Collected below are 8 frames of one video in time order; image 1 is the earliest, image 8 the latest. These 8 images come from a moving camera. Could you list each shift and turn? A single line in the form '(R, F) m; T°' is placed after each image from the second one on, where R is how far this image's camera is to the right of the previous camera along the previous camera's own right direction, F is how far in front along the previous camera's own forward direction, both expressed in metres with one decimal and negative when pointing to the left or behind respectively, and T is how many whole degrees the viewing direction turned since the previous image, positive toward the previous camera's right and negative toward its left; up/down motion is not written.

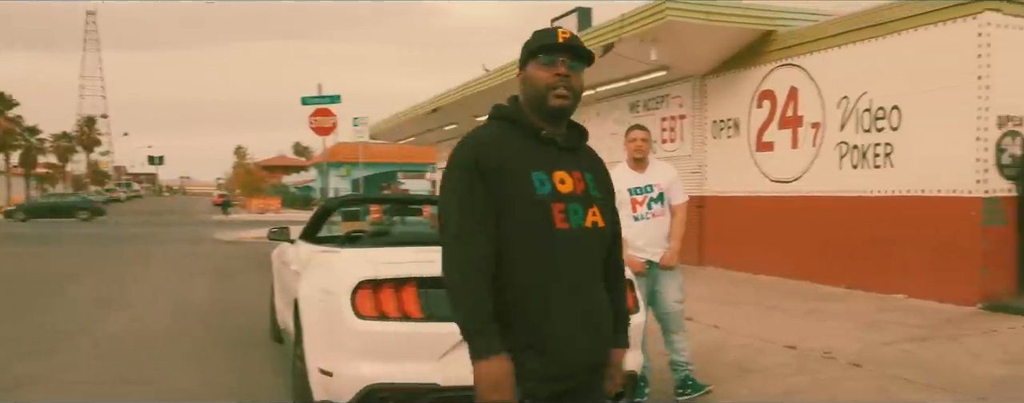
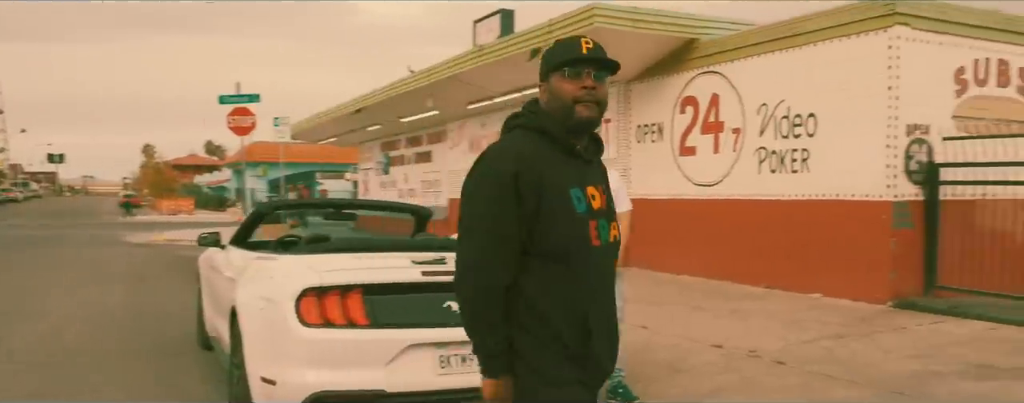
(-0.1, 0.0) m; +6°
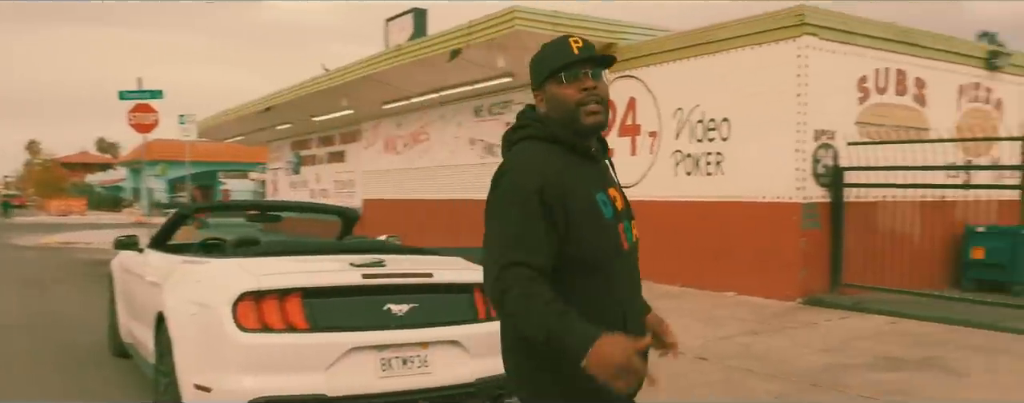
(-0.2, 0.0) m; +6°
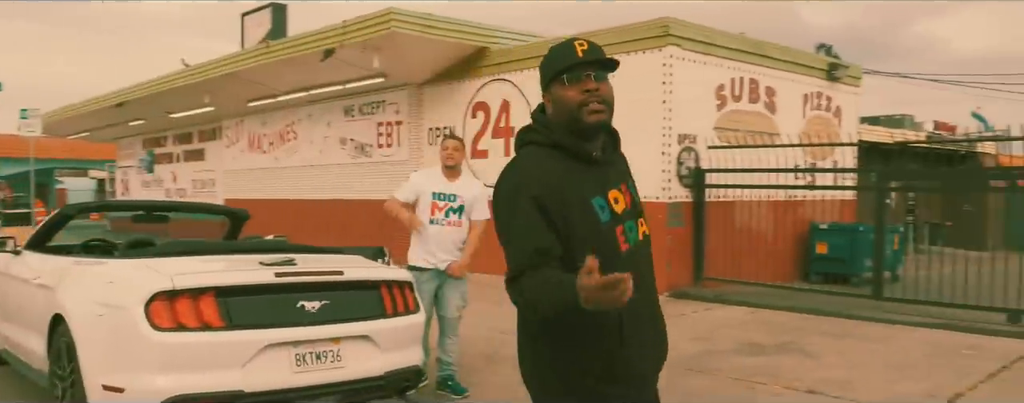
(-0.3, -0.2) m; +10°
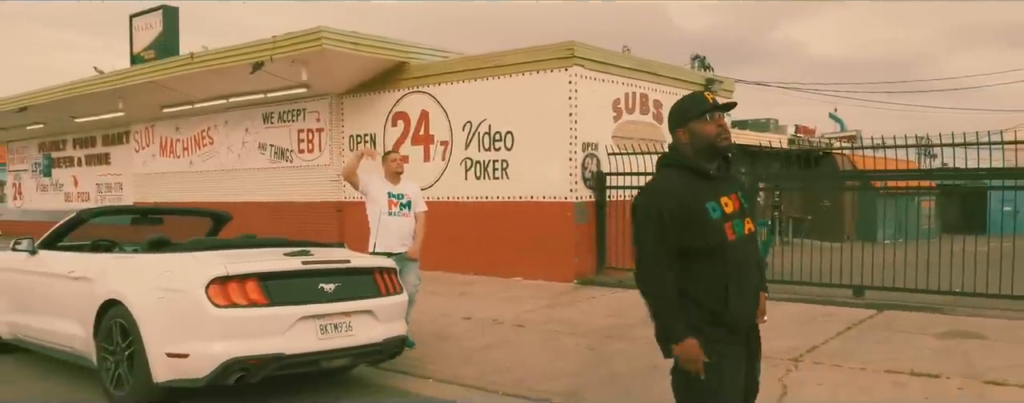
(-0.6, -1.2) m; +8°
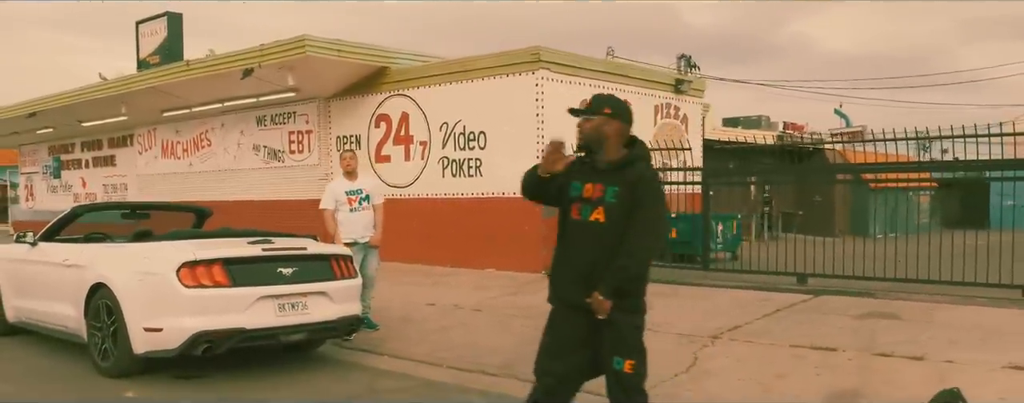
(+0.6, -0.7) m; -1°
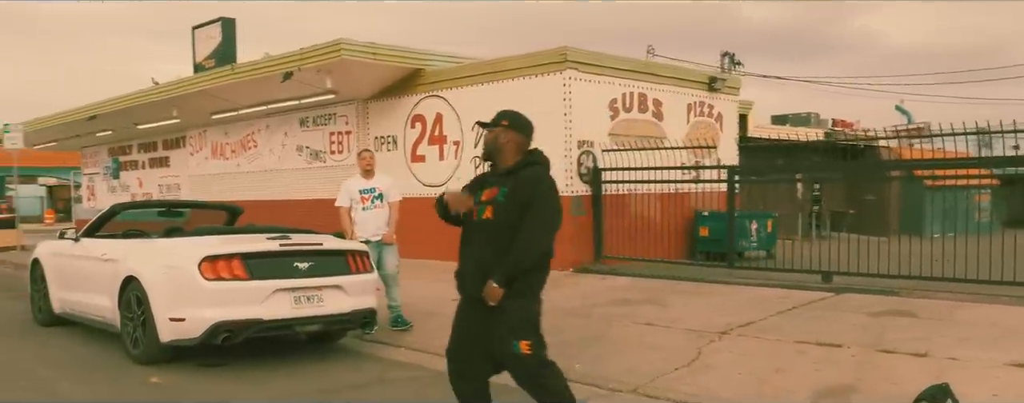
(+0.4, -0.2) m; -4°
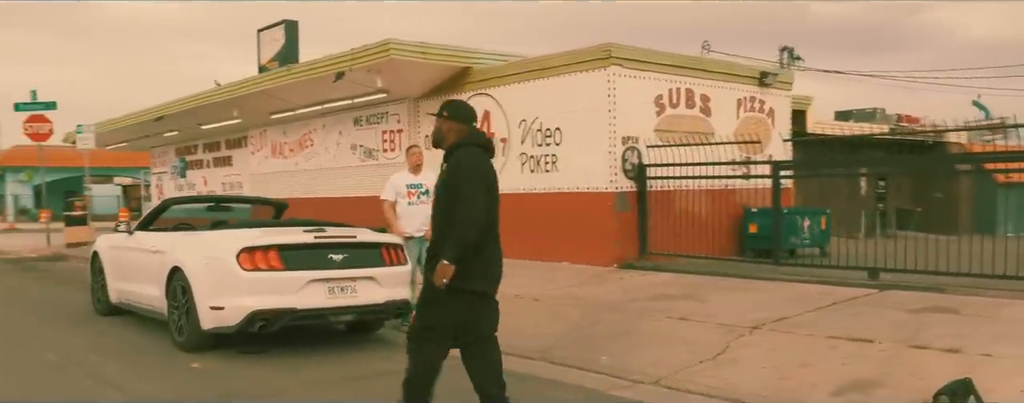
(+0.3, -0.1) m; -4°
